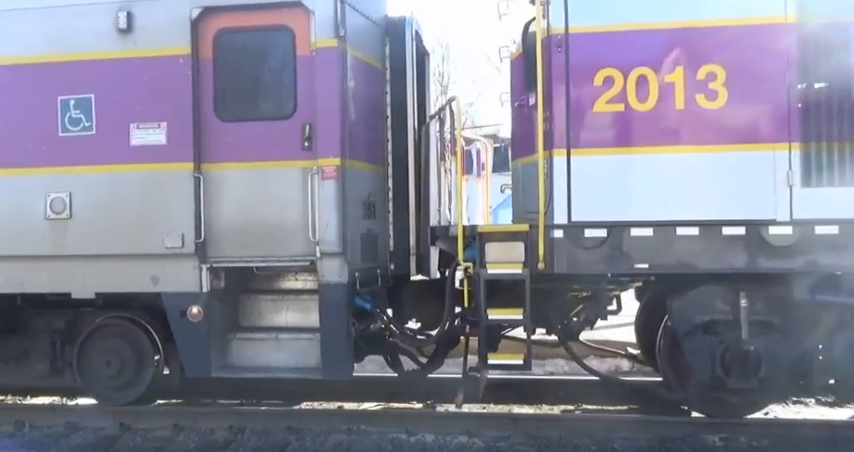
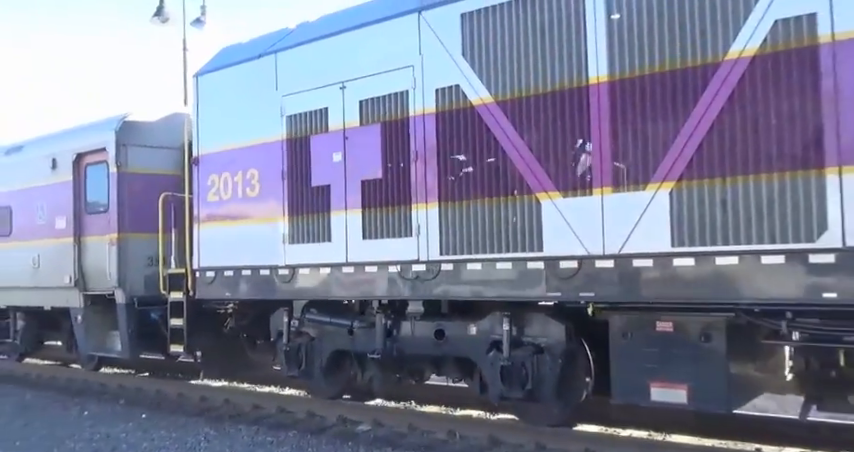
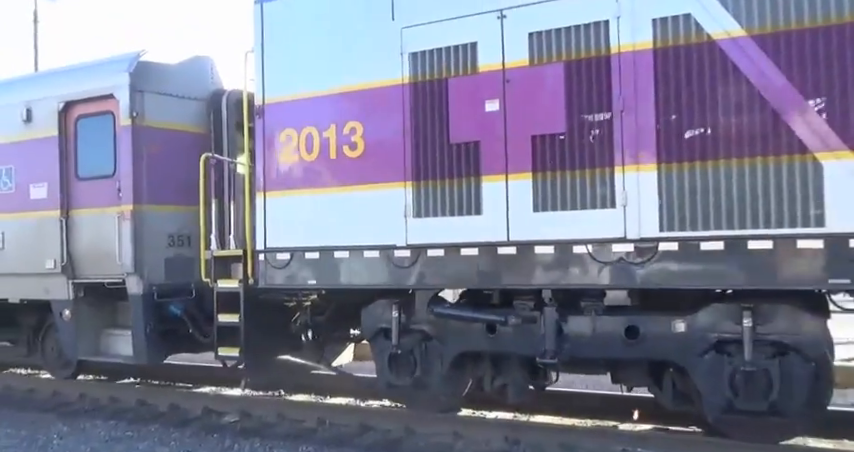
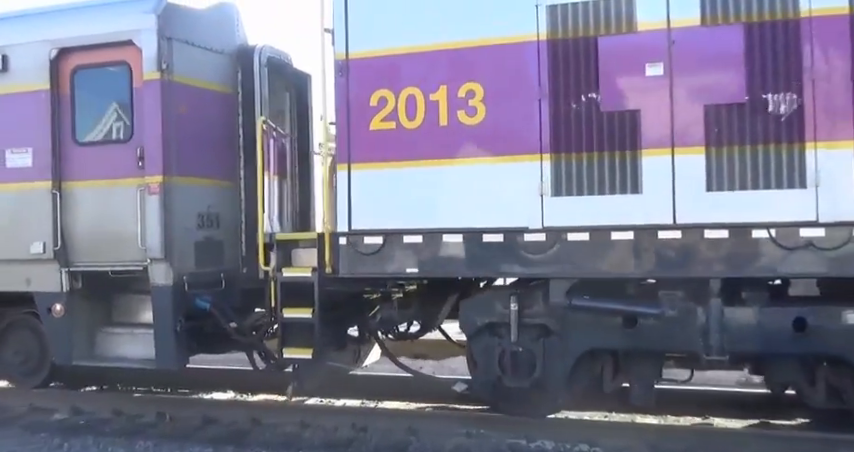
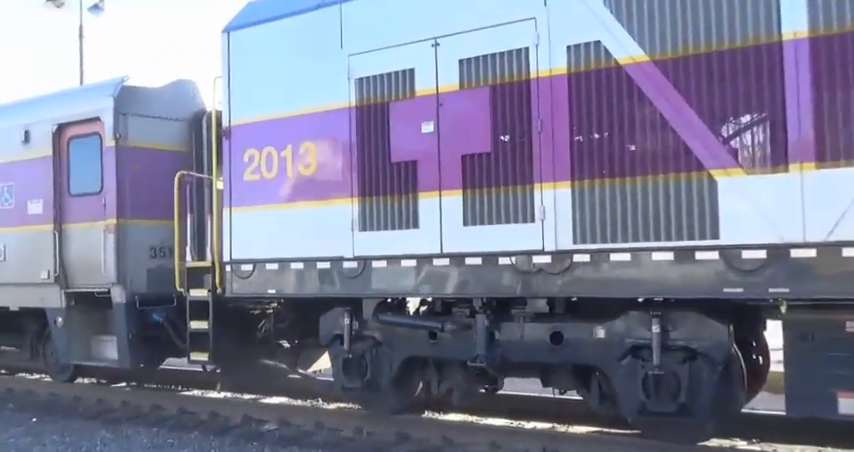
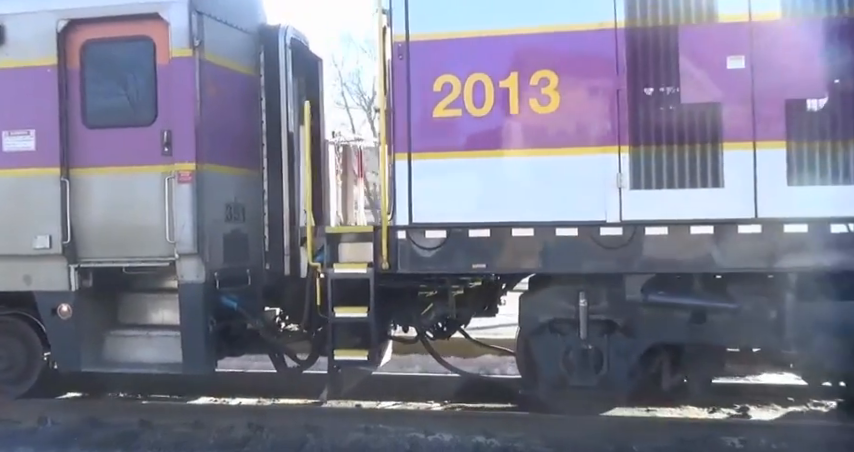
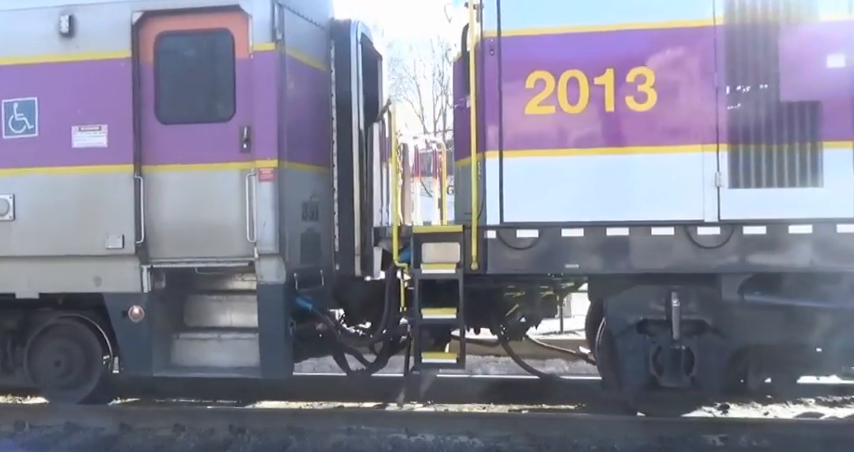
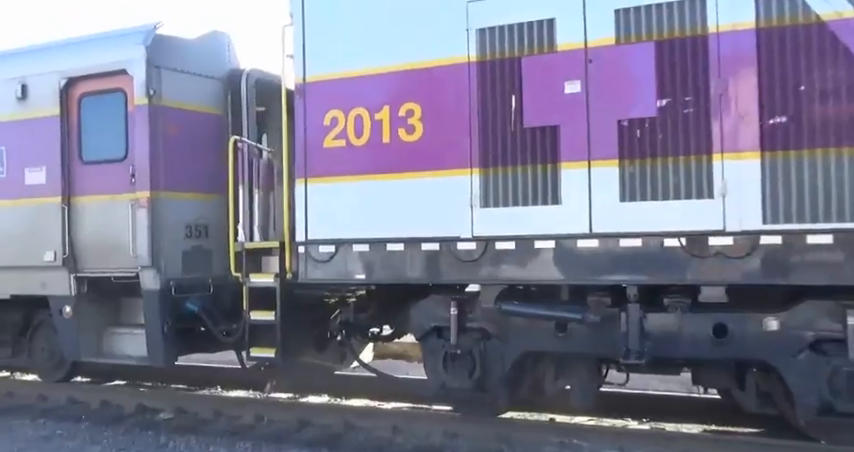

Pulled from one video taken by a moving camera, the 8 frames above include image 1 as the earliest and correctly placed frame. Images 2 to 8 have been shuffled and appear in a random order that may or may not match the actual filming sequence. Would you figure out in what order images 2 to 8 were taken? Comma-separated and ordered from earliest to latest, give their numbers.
7, 6, 4, 8, 3, 5, 2
